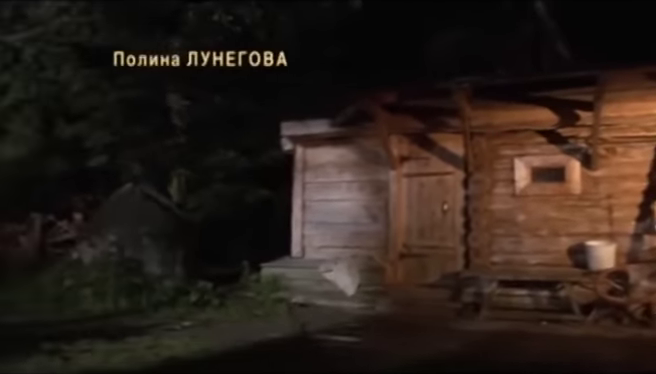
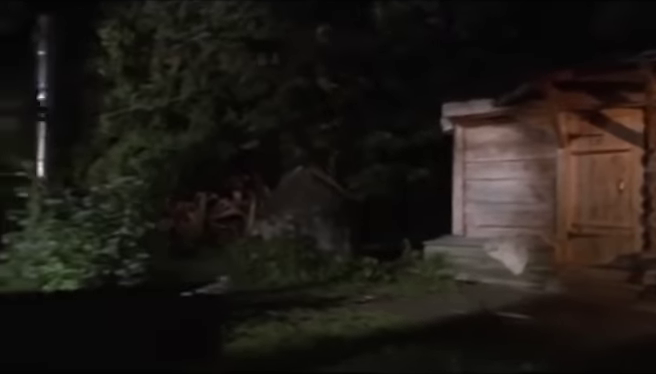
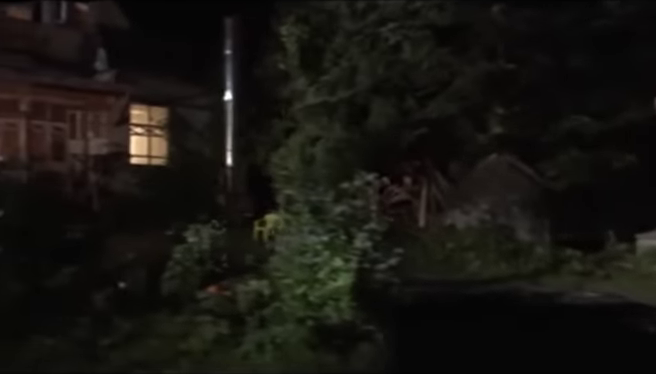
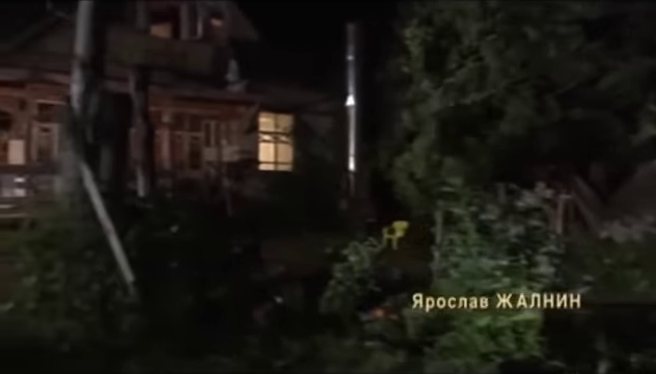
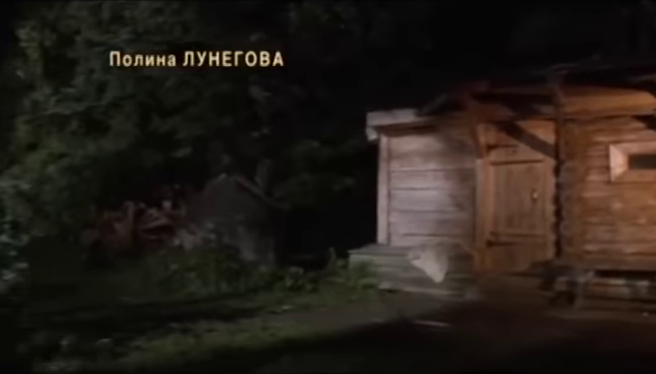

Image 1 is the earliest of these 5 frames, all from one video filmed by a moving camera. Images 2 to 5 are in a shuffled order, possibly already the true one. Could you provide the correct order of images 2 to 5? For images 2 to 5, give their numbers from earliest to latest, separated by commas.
5, 2, 3, 4
